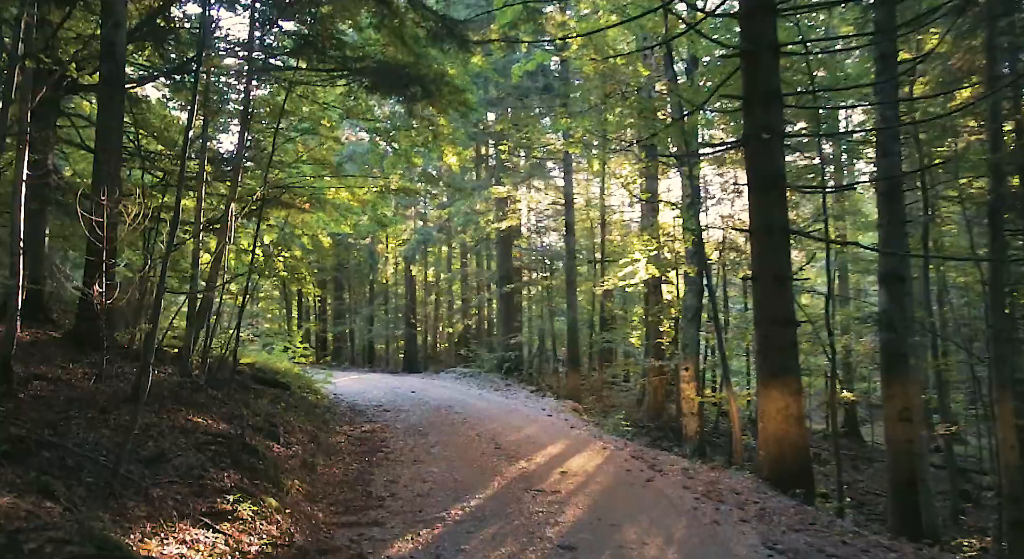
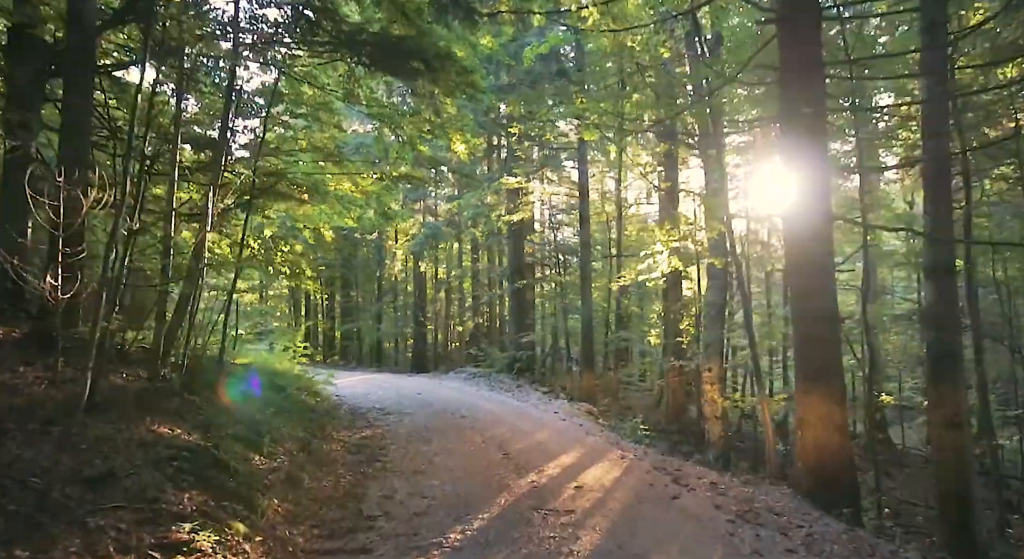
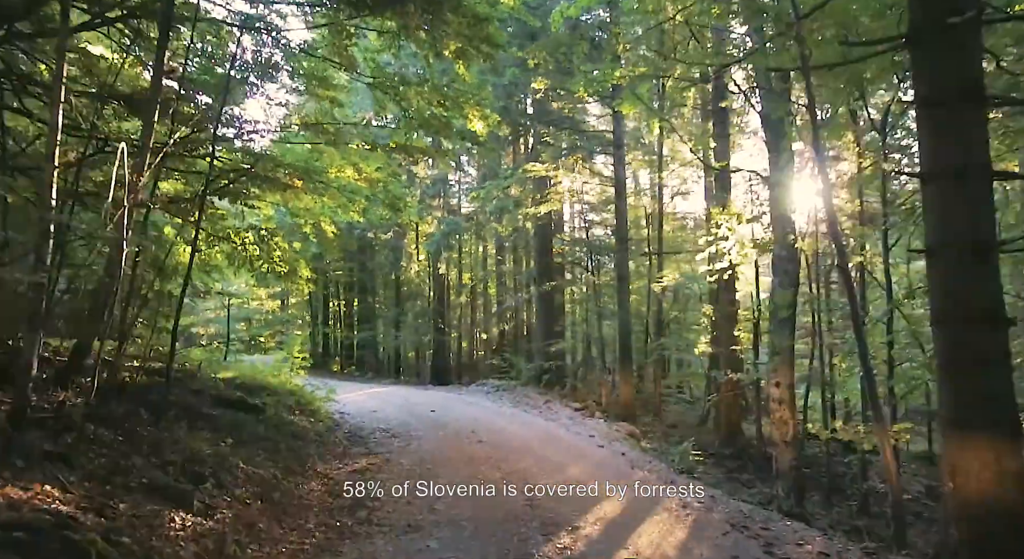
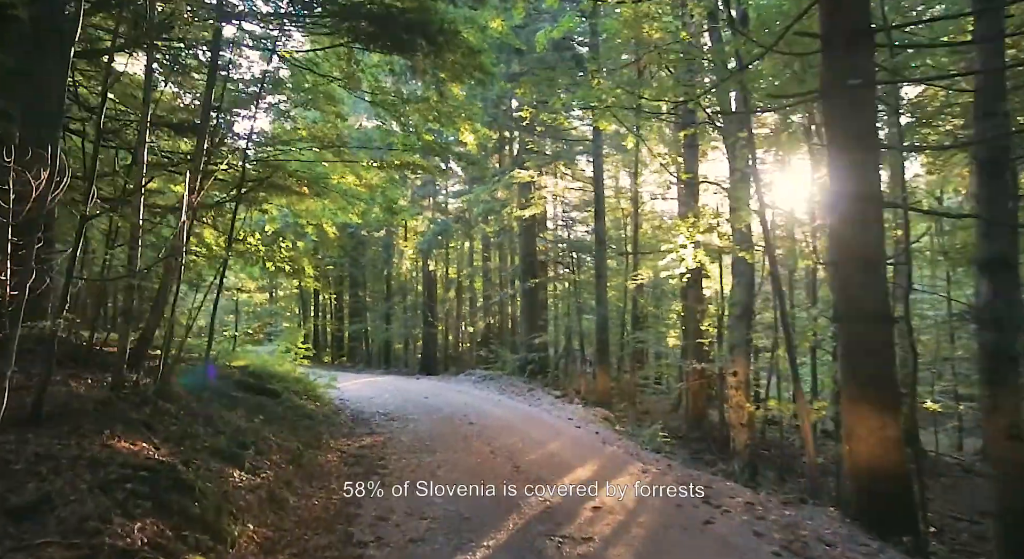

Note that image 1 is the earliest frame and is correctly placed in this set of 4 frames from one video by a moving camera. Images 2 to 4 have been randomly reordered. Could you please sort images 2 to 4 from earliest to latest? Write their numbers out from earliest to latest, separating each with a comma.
2, 4, 3
